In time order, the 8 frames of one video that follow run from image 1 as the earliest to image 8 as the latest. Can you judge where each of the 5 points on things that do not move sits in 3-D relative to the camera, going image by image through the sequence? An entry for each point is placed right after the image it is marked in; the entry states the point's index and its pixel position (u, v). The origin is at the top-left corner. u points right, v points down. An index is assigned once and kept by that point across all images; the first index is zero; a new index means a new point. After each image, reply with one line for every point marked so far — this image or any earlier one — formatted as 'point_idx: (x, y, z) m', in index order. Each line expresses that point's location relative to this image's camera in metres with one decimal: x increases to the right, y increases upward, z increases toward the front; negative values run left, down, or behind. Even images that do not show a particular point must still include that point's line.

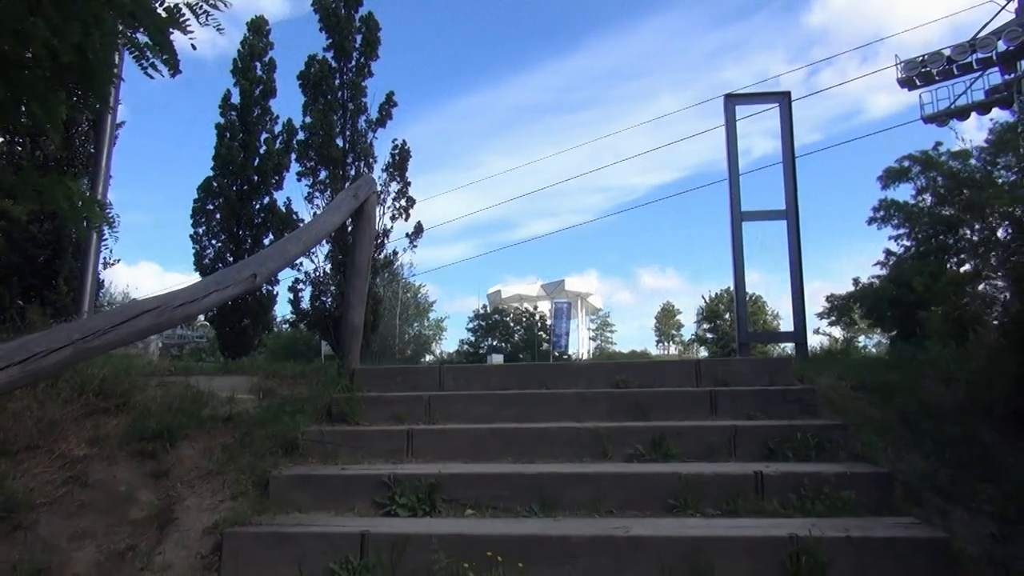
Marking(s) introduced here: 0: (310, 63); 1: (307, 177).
0: (-4.4, +4.9, +18.4) m
1: (-4.5, +2.4, +18.3) m
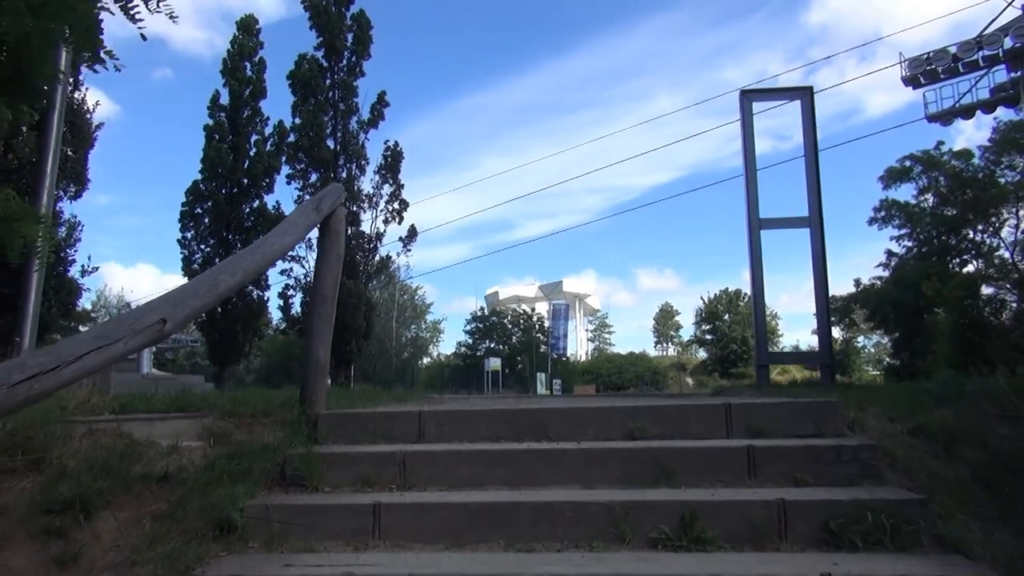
0: (-4.5, +4.8, +17.9) m
1: (-4.6, +2.3, +17.8) m
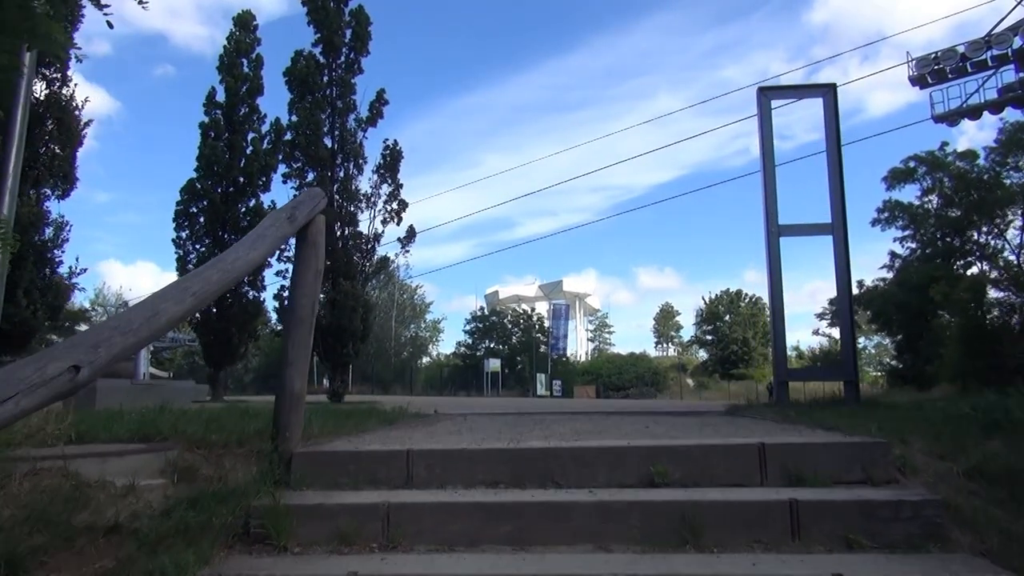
0: (-4.5, +4.8, +17.5) m
1: (-4.6, +2.3, +17.5) m
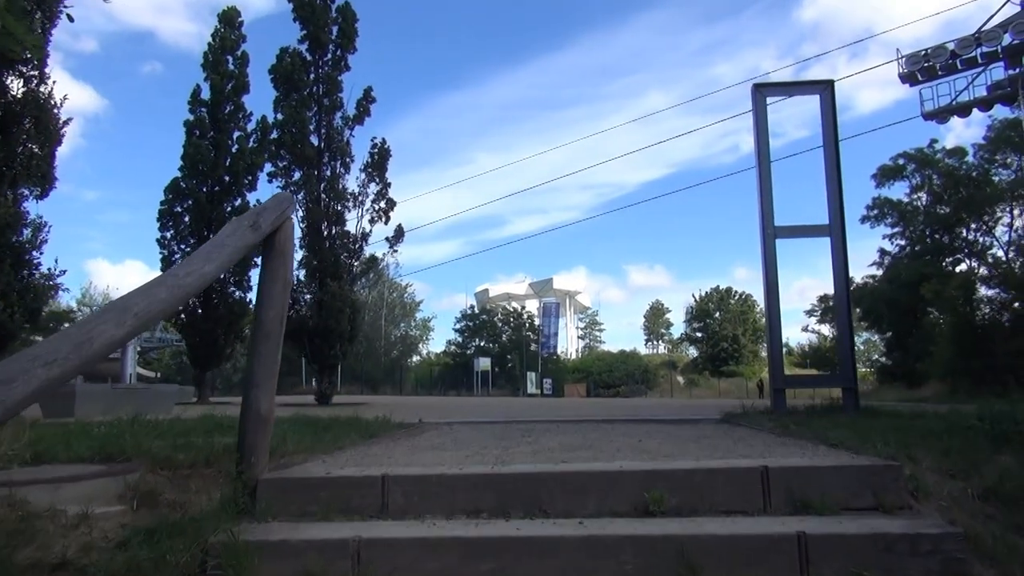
0: (-4.7, +4.8, +17.3) m
1: (-4.8, +2.3, +17.3) m
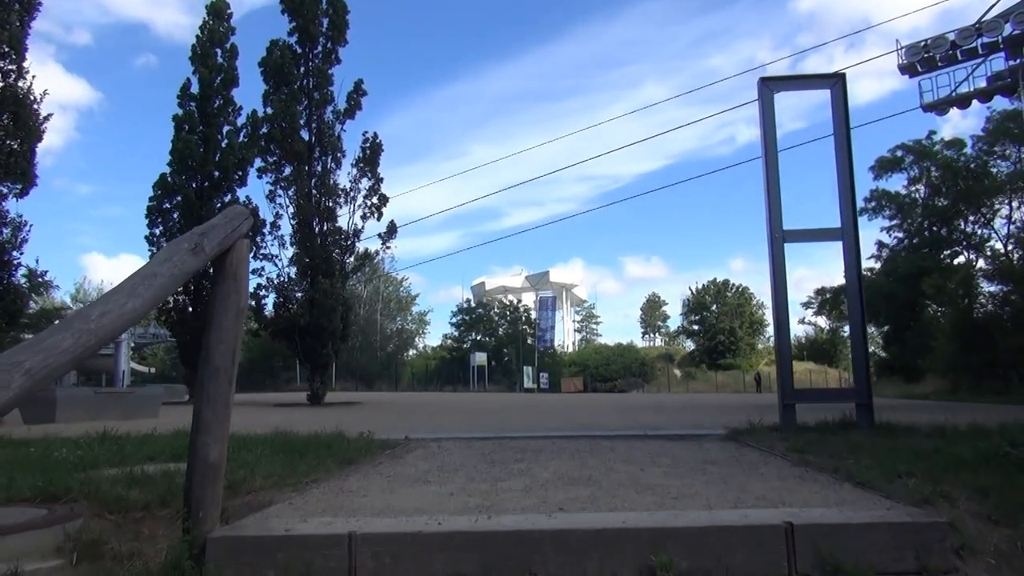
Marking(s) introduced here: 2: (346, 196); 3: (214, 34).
0: (-4.9, +4.8, +16.9) m
1: (-4.9, +2.3, +16.9) m
2: (-3.2, +1.8, +16.2) m
3: (-6.7, +5.7, +19.0) m
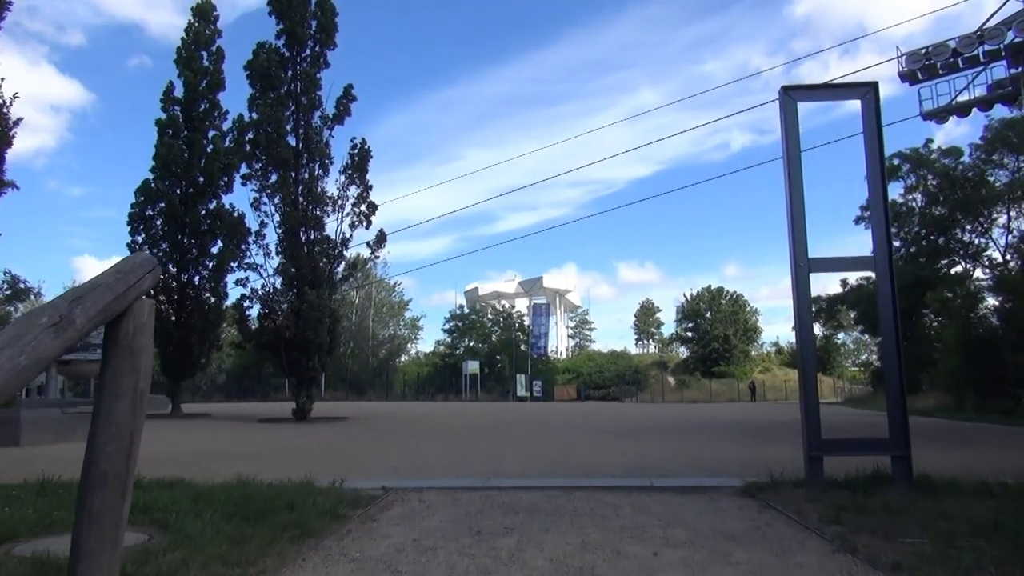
0: (-5.0, +4.6, +16.4) m
1: (-5.1, +2.1, +16.4) m
2: (-3.3, +1.6, +15.7) m
3: (-6.9, +5.5, +18.5) m
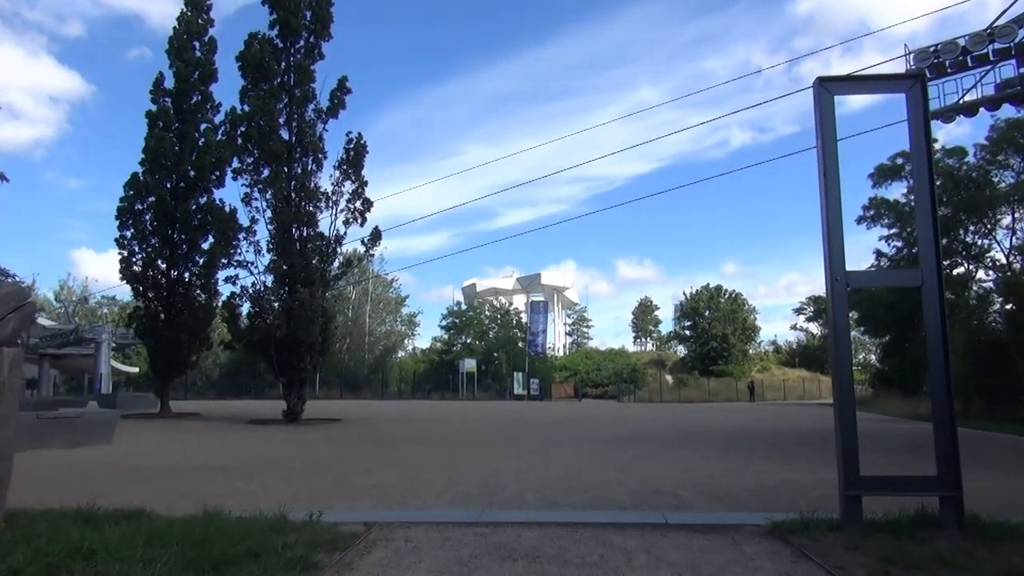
0: (-5.0, +4.7, +16.0) m
1: (-5.1, +2.2, +16.0) m
2: (-3.4, +1.6, +15.3) m
3: (-6.9, +5.6, +18.0) m
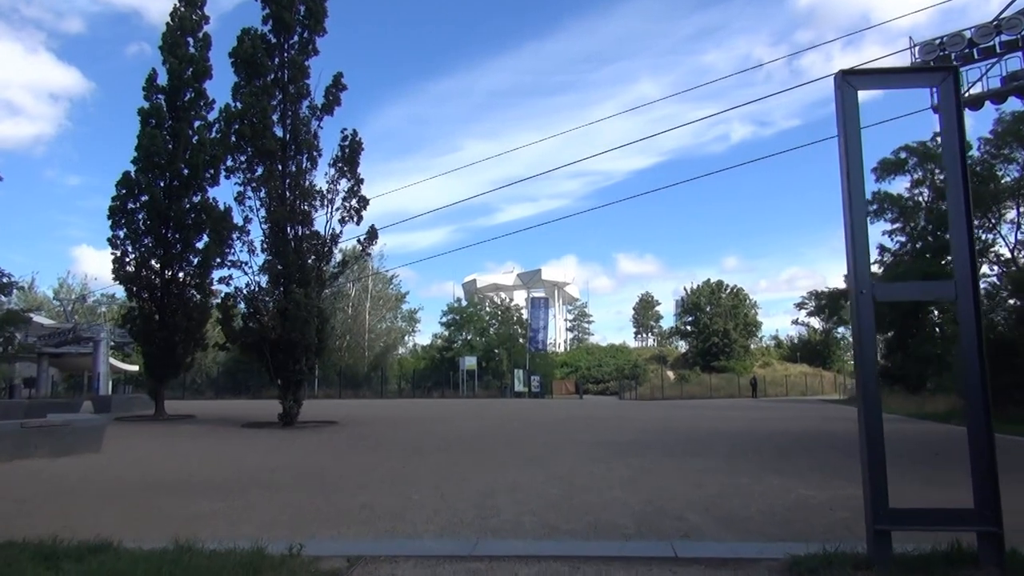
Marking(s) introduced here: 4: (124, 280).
0: (-5.0, +4.7, +15.7) m
1: (-5.1, +2.2, +15.7) m
2: (-3.4, +1.6, +15.0) m
3: (-6.9, +5.6, +17.7) m
4: (-8.3, +0.2, +17.9) m
